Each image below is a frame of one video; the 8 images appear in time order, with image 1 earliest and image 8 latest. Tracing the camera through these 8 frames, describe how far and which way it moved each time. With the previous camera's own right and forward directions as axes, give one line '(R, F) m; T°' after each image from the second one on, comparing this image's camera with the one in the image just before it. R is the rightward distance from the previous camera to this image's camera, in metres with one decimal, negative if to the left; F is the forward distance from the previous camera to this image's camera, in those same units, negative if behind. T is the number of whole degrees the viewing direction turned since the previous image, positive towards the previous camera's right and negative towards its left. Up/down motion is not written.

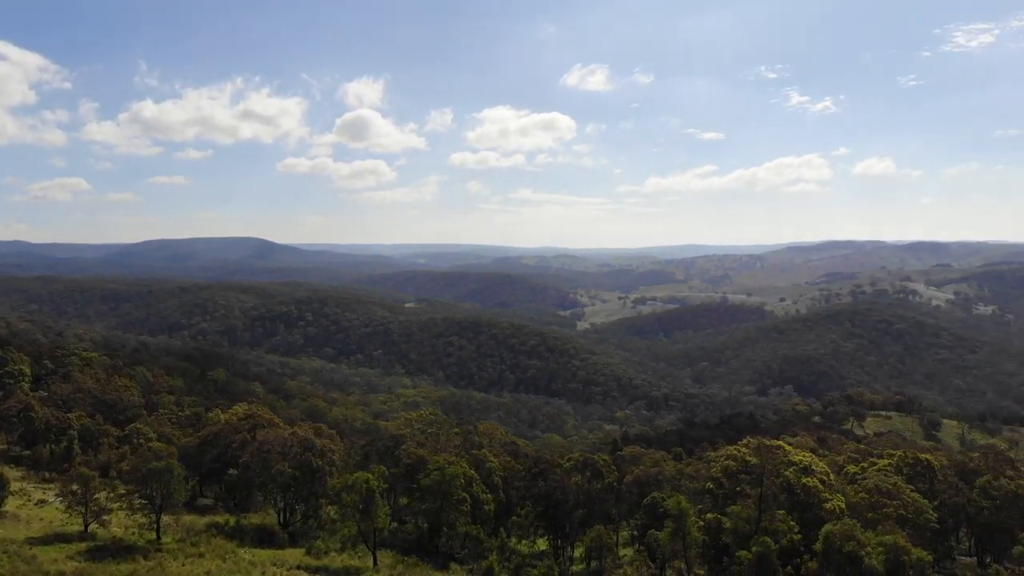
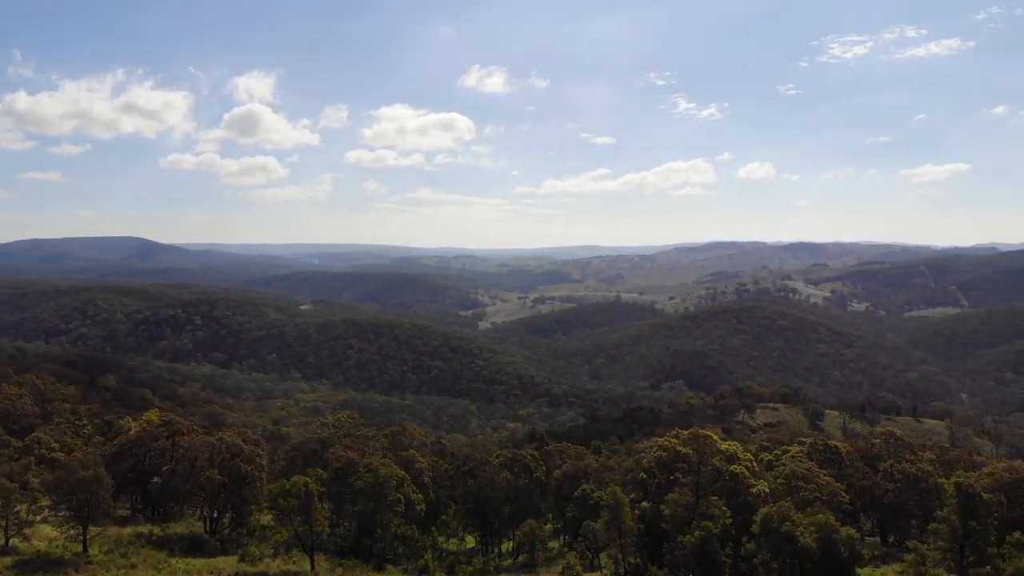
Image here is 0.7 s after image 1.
(-1.1, -0.1) m; +7°
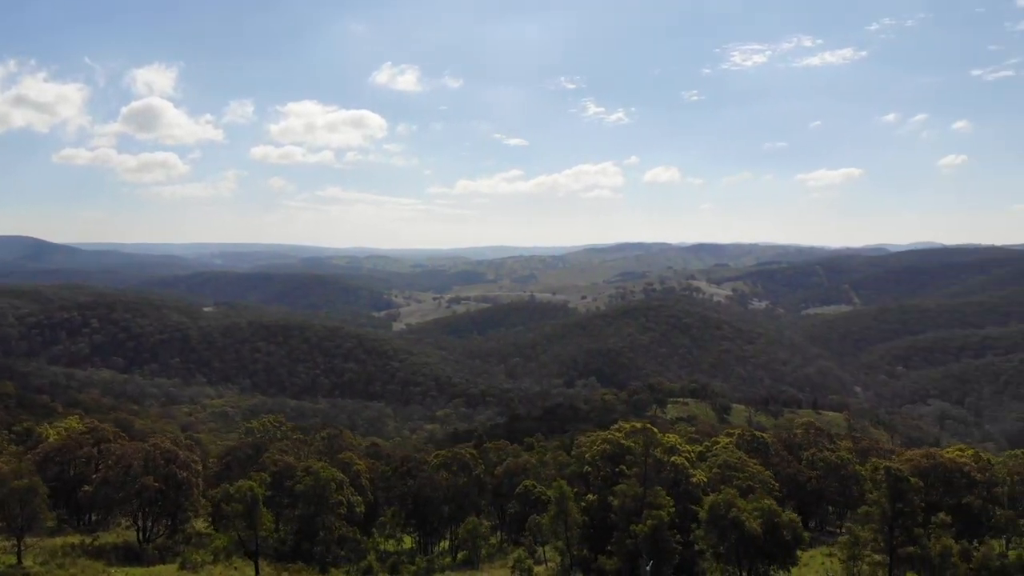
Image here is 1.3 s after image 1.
(-1.0, -0.2) m; +6°
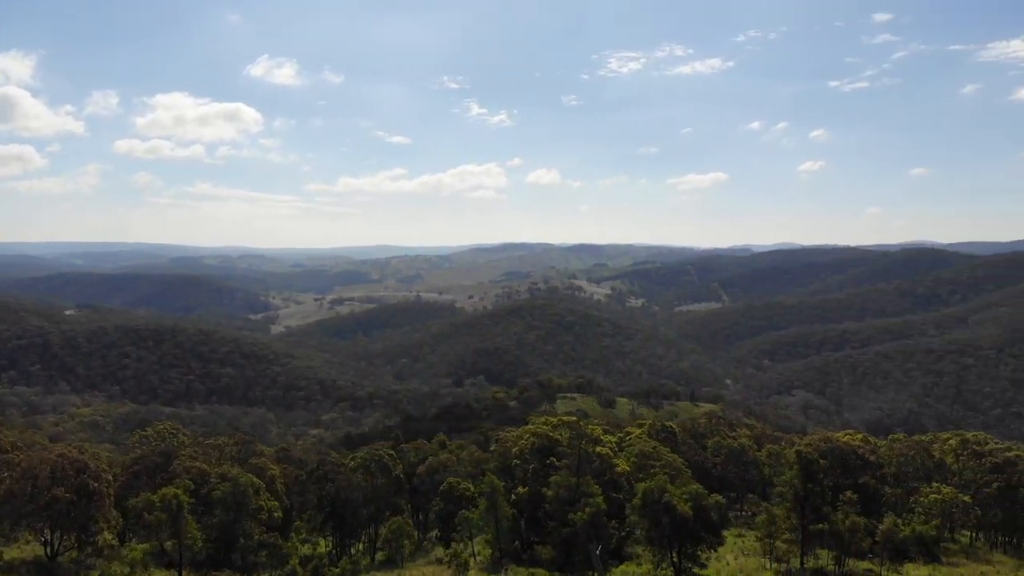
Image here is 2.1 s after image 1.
(-1.3, -0.3) m; +8°
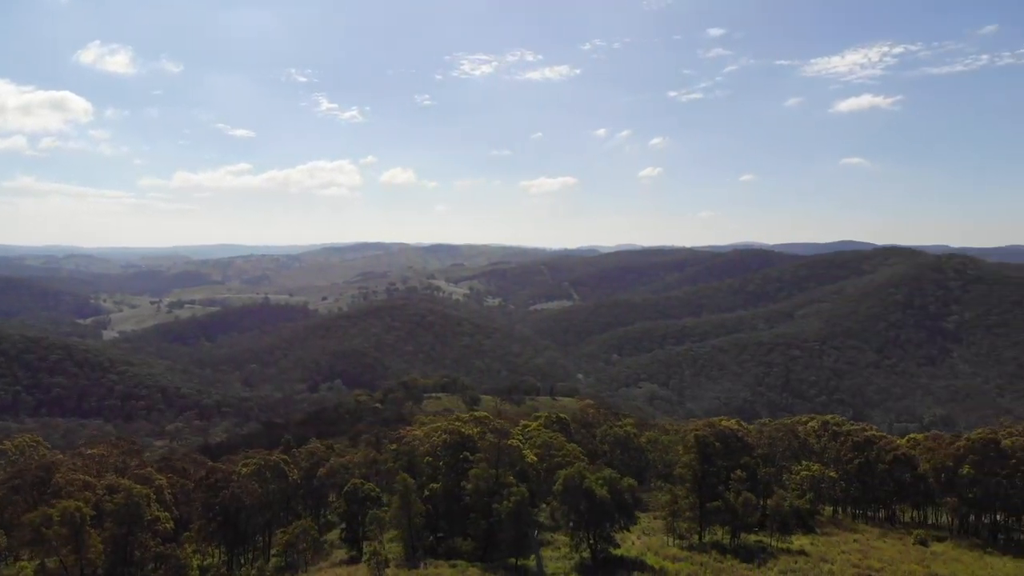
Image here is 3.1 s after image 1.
(-1.7, -0.4) m; +10°
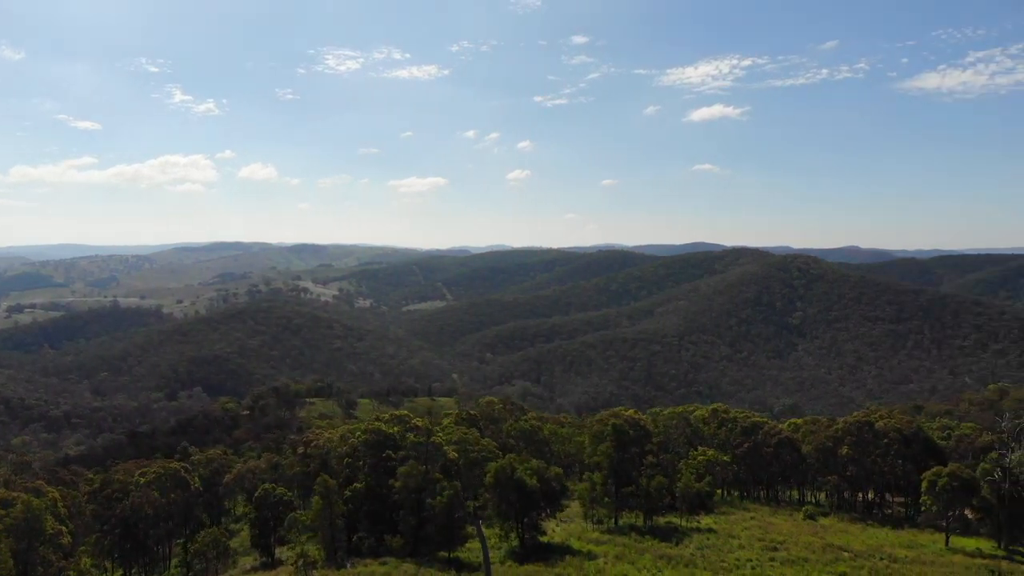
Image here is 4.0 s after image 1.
(-1.5, -0.5) m; +9°
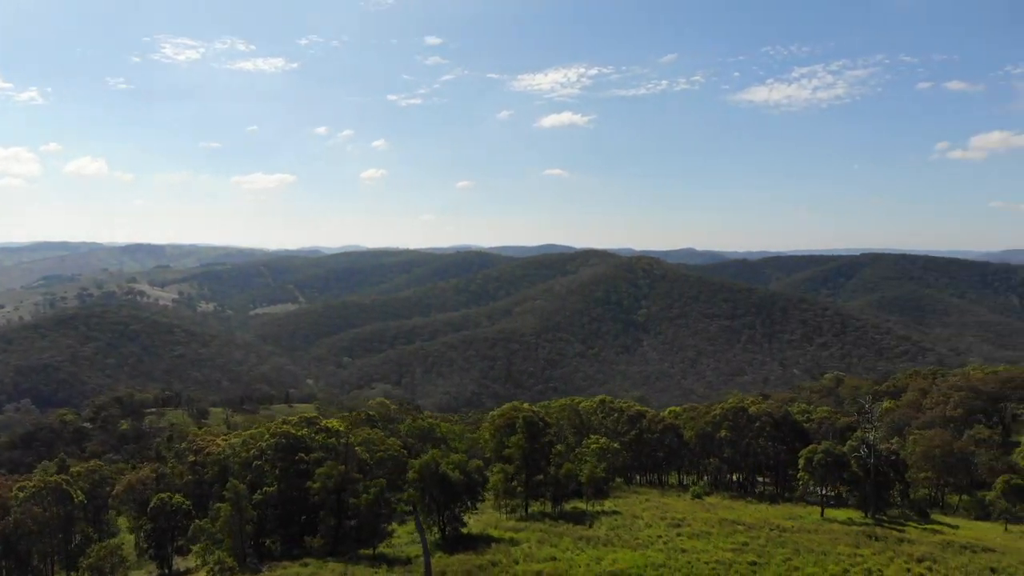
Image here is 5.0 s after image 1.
(-1.7, -0.6) m; +10°
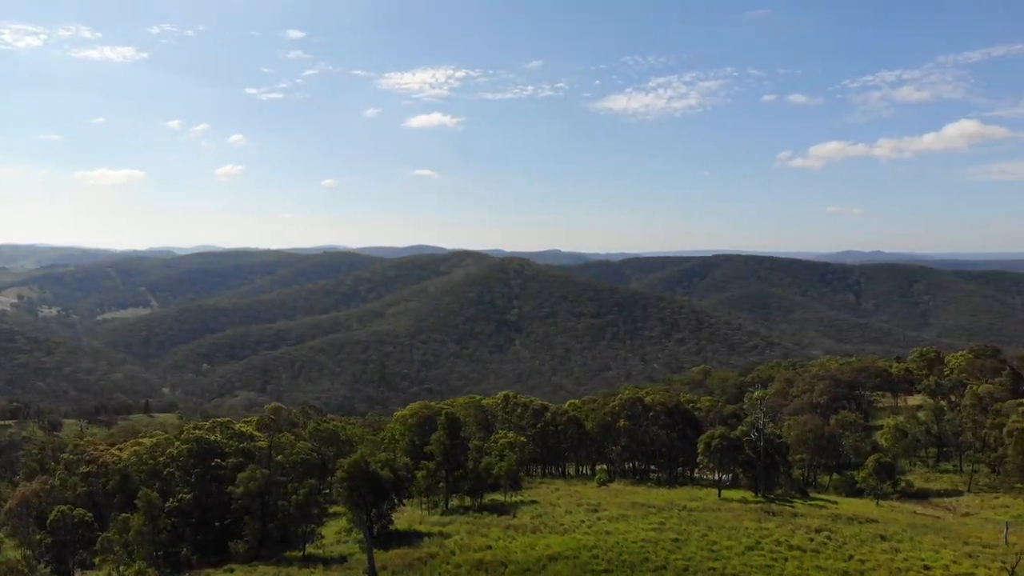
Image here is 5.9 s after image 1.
(-1.5, -0.7) m; +9°
